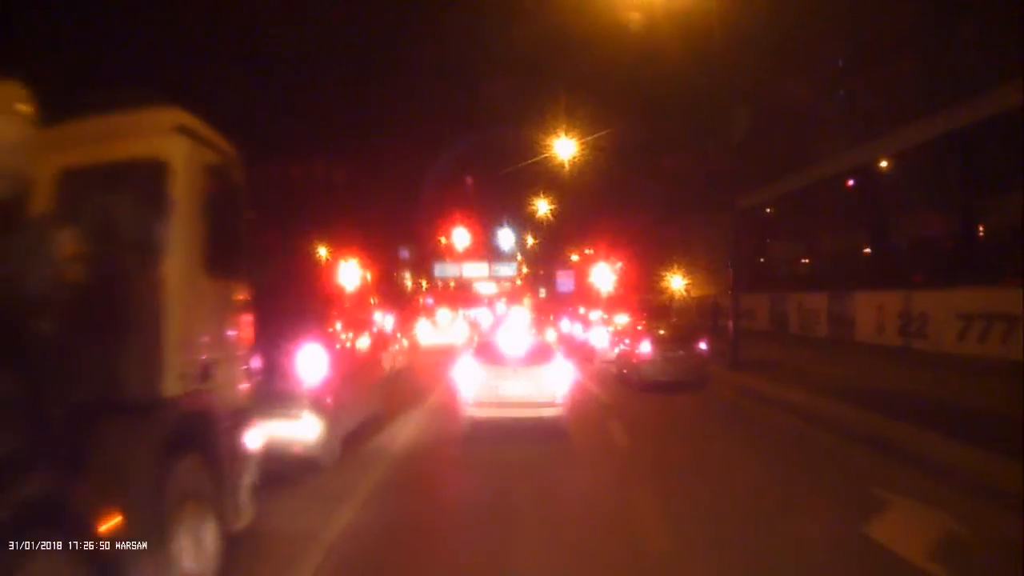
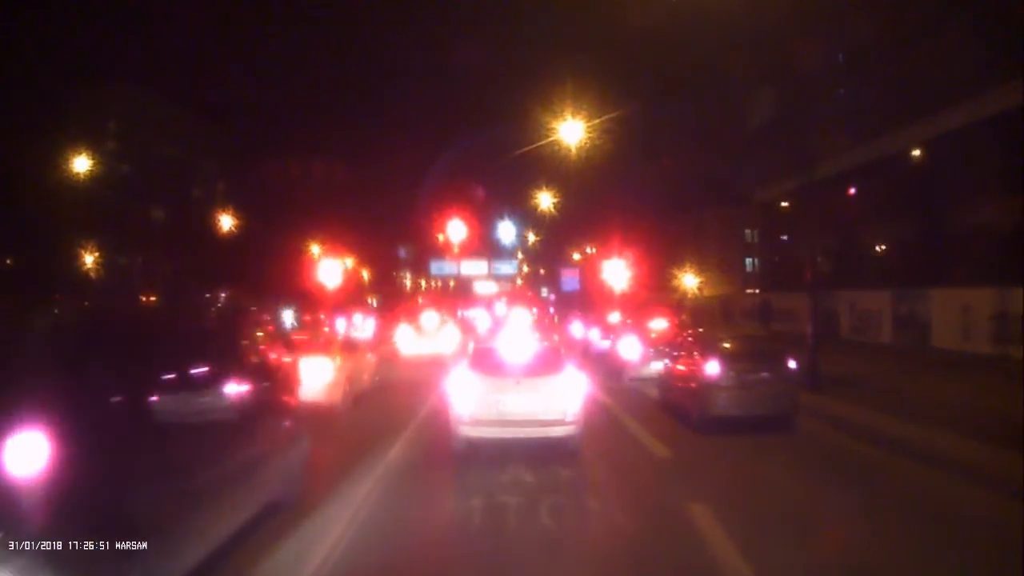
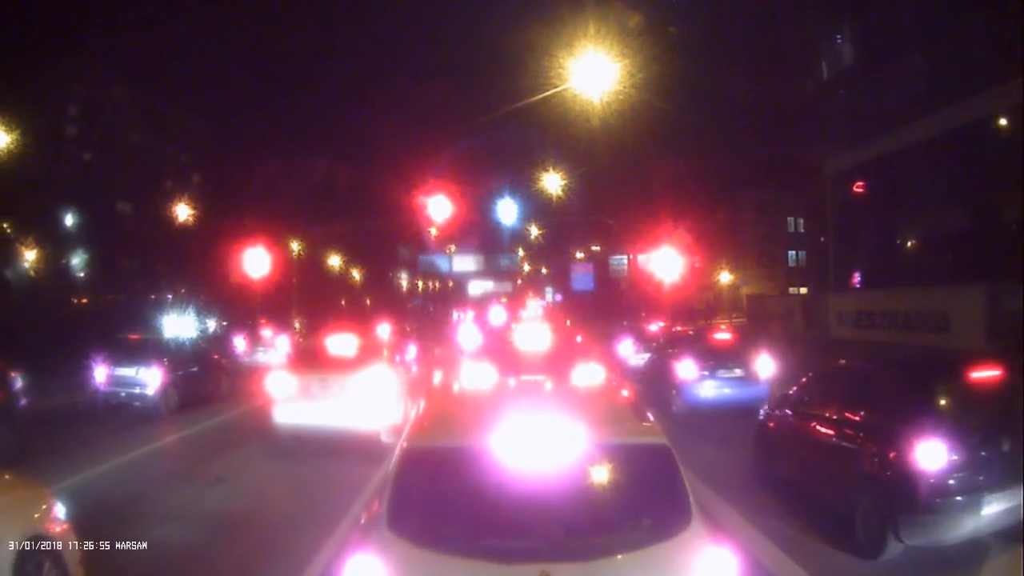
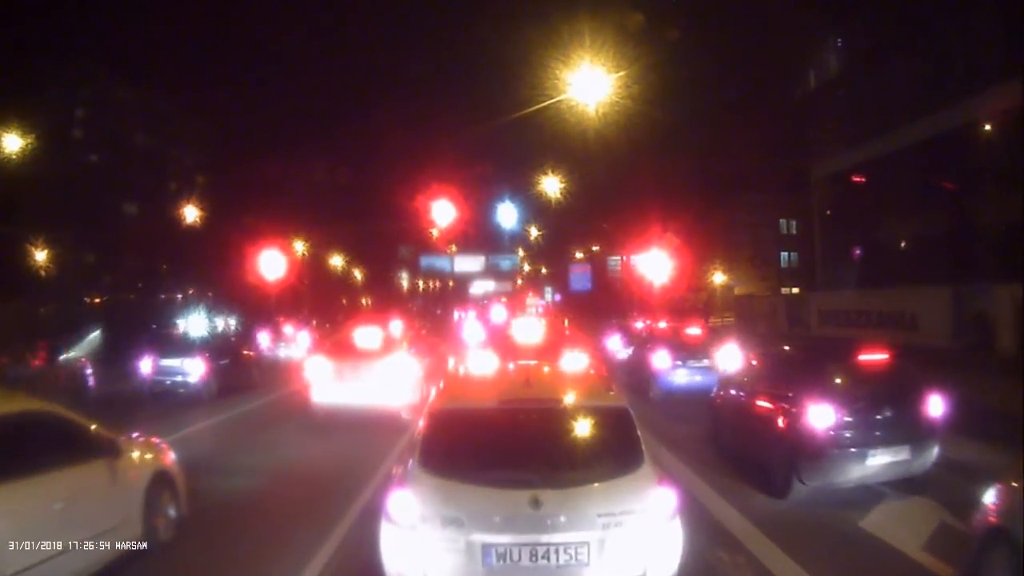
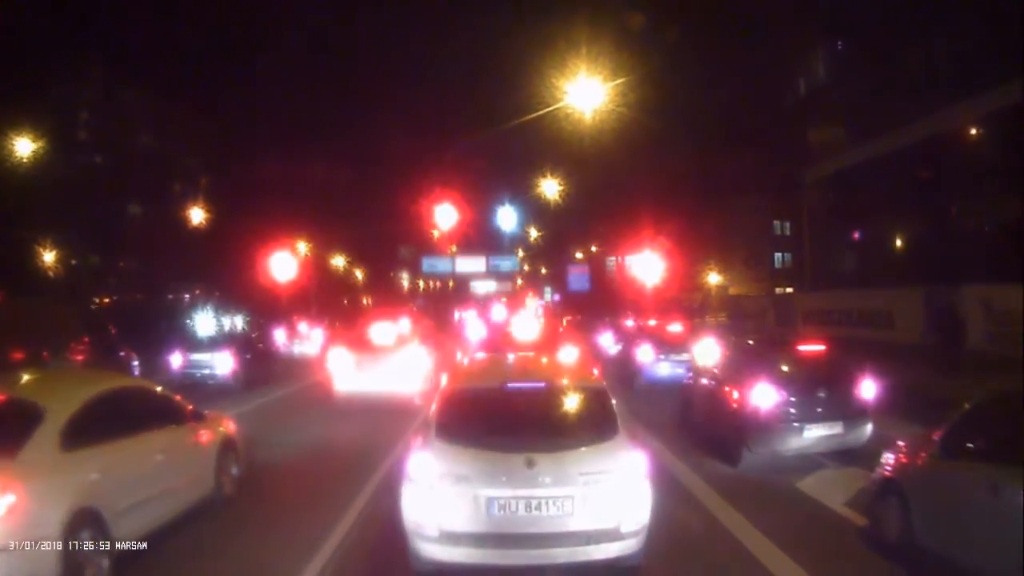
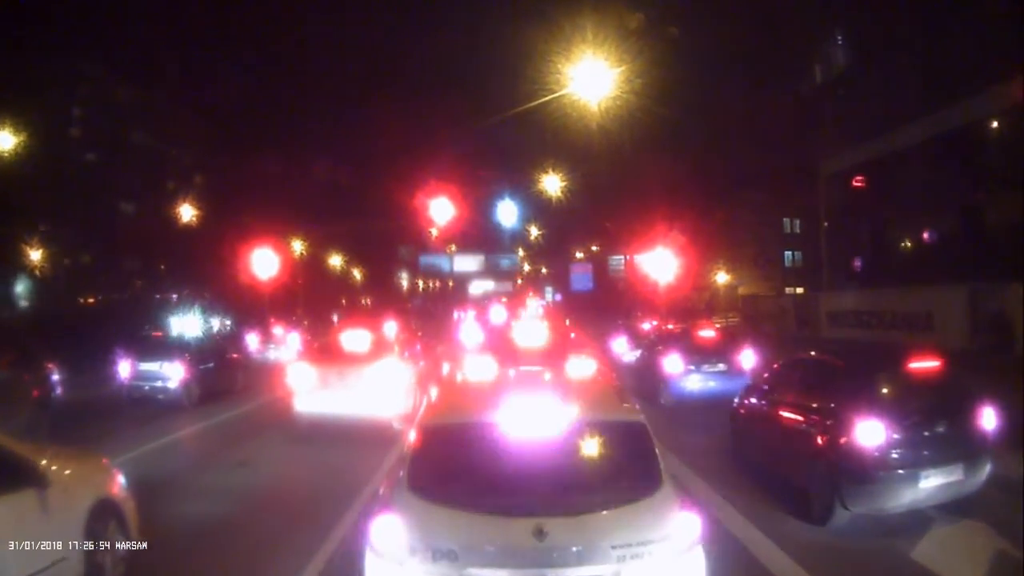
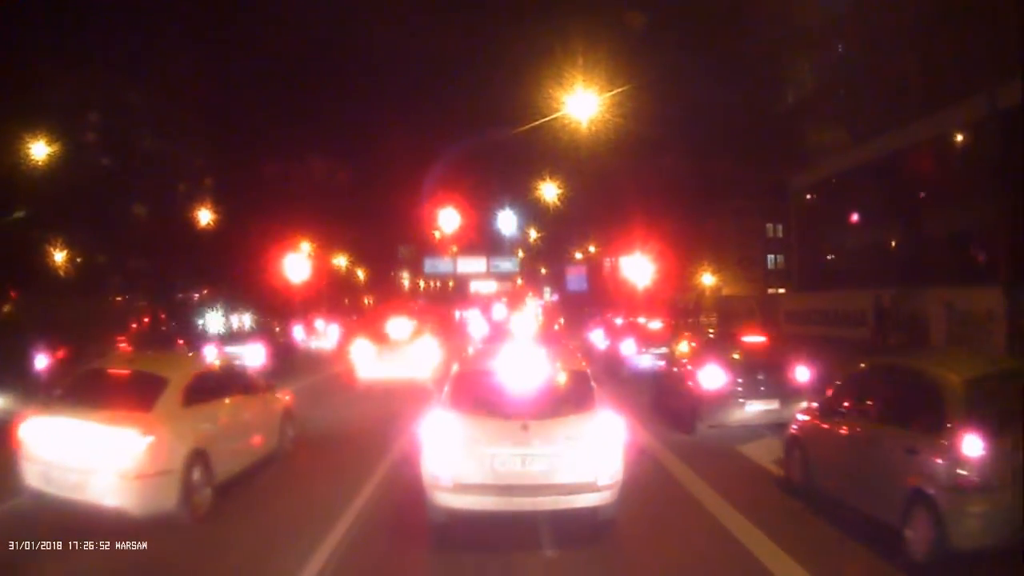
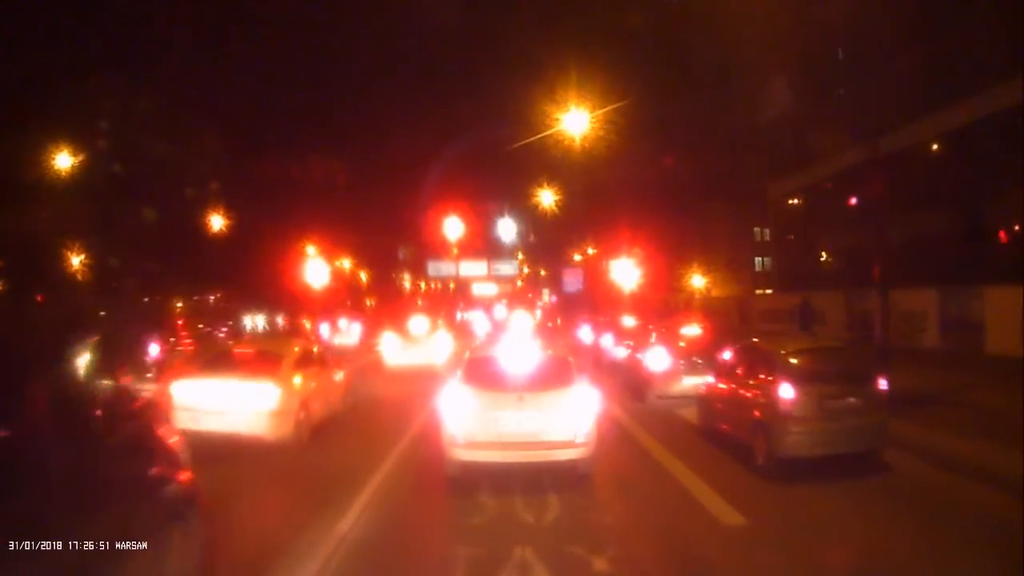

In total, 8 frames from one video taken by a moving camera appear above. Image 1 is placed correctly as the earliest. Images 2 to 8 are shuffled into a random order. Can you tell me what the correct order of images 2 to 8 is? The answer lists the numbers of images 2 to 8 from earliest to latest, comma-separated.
2, 8, 7, 5, 4, 6, 3
